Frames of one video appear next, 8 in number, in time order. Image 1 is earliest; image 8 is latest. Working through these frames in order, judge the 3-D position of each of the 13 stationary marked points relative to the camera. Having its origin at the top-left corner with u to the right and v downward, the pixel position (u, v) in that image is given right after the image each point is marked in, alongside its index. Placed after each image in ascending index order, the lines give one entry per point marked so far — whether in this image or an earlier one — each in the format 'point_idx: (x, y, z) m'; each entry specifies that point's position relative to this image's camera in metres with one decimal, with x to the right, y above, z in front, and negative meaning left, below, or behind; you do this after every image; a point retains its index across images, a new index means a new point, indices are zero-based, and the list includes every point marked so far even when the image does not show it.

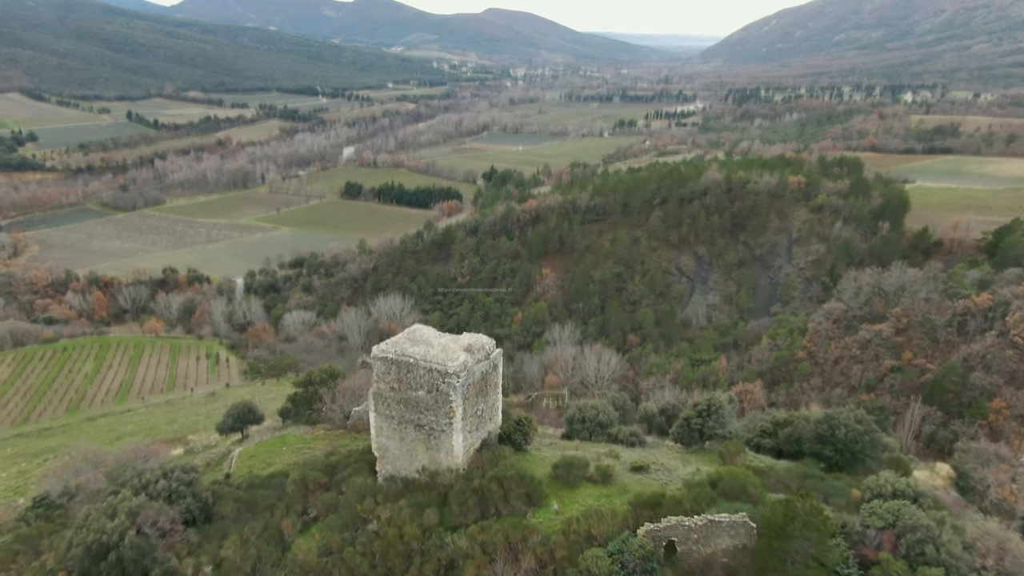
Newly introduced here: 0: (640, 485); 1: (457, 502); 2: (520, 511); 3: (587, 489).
0: (+3.3, -5.1, +20.0) m
1: (-1.4, -5.4, +19.4) m
2: (+0.2, -5.6, +19.1) m
3: (+1.9, -5.2, +19.8) m
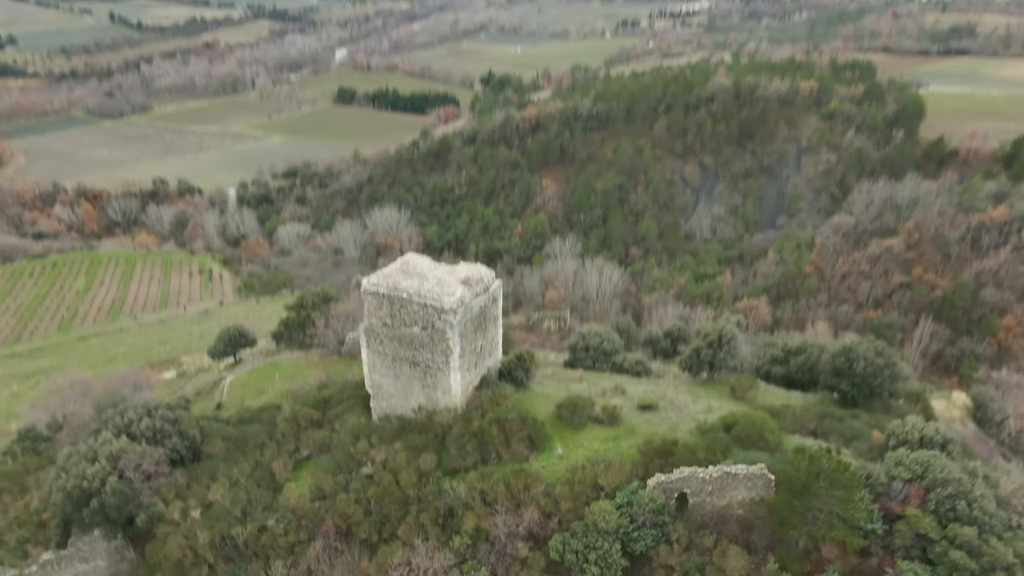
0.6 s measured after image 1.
0: (+3.4, -3.4, +18.9) m
1: (-1.3, -3.7, +18.4) m
2: (+0.2, -4.0, +18.1) m
3: (+2.0, -3.5, +18.7) m
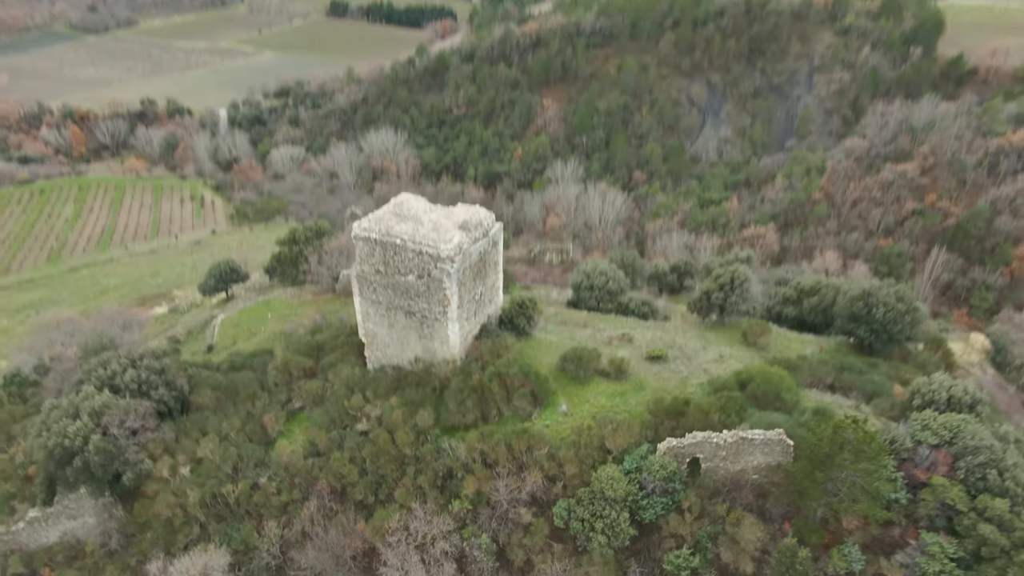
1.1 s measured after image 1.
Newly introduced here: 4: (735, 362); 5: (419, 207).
0: (+3.4, -2.2, +17.9) m
1: (-1.3, -2.6, +17.5) m
2: (+0.3, -2.8, +17.2) m
3: (+2.0, -2.3, +17.8) m
4: (+5.6, -2.0, +19.3) m
5: (-2.3, +2.0, +19.0) m
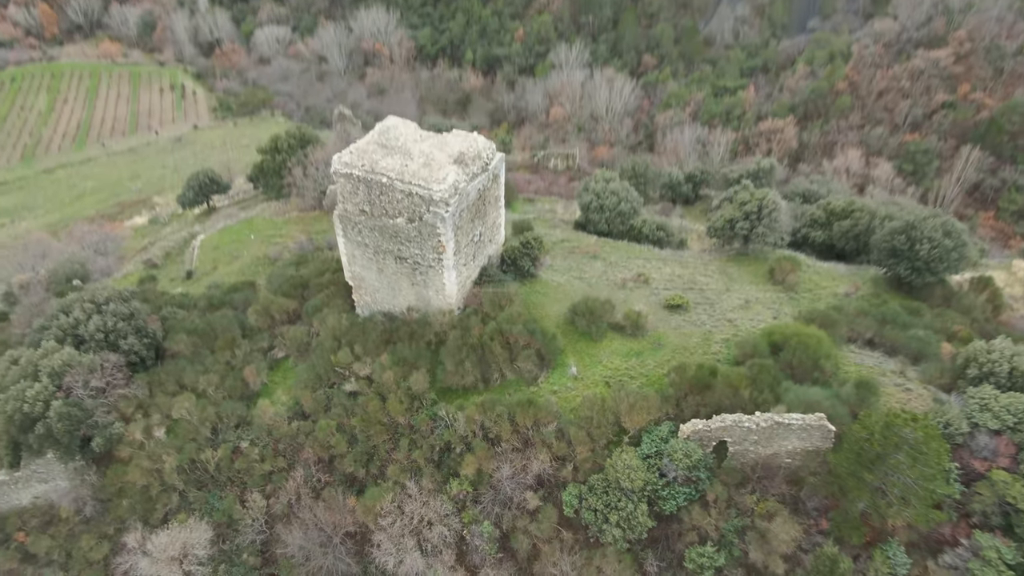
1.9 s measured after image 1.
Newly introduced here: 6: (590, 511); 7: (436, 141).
0: (+3.5, -1.0, +16.1) m
1: (-1.2, -1.5, +15.7) m
2: (+0.4, -1.8, +15.5) m
3: (+2.1, -1.2, +16.0) m
4: (+5.7, -0.6, +17.4) m
5: (-2.2, +3.2, +16.5) m
6: (+1.3, -3.8, +13.0) m
7: (-1.6, +3.1, +16.6) m
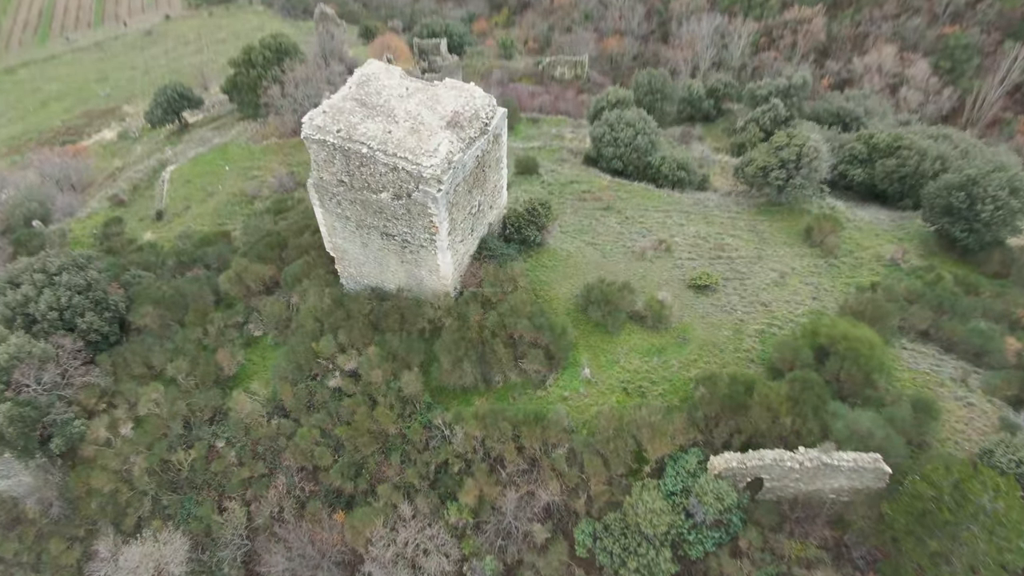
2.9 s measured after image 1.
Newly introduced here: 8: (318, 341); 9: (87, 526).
0: (+3.6, -0.7, +14.1) m
1: (-1.1, -1.3, +13.8) m
2: (+0.4, -1.6, +13.6) m
3: (+2.2, -0.9, +14.0) m
4: (+5.8, -0.1, +15.4) m
5: (-2.2, +3.5, +13.9) m
6: (+1.4, -4.0, +11.5) m
7: (-1.6, +3.4, +13.9) m
8: (-3.8, -1.0, +15.2) m
9: (-8.3, -4.7, +15.1) m
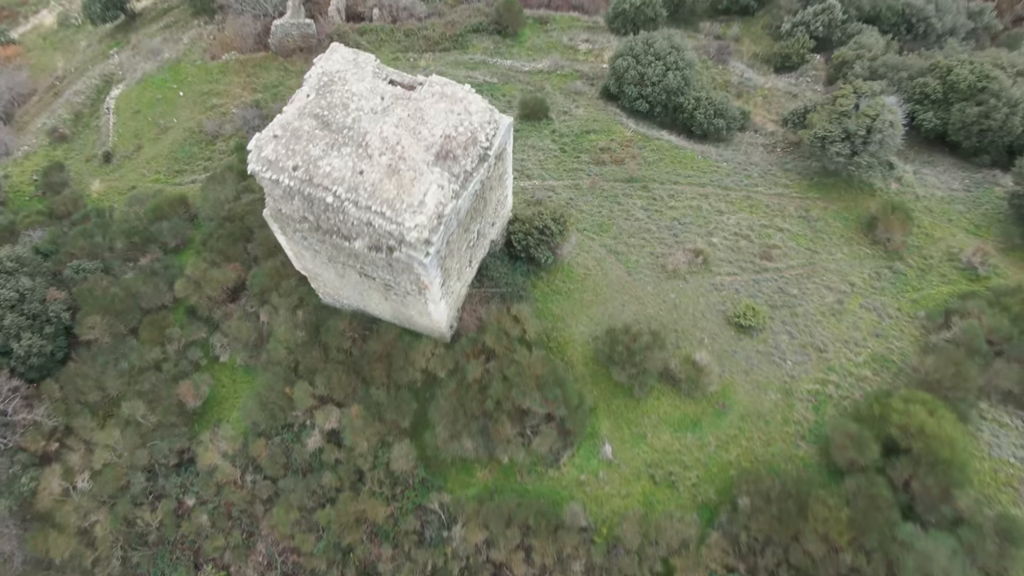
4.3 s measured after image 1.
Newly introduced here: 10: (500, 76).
0: (+3.7, -1.6, +11.9) m
1: (-1.0, -2.2, +11.8) m
2: (+0.6, -2.5, +11.6) m
3: (+2.3, -1.8, +11.8) m
4: (+5.9, -0.6, +13.0) m
5: (-2.0, +2.5, +10.6) m
6: (+1.5, -5.3, +10.2) m
7: (-1.5, +2.4, +10.7) m
8: (-3.7, -1.6, +13.0) m
9: (-8.2, -5.2, +13.8) m
10: (-0.3, +5.4, +19.7) m
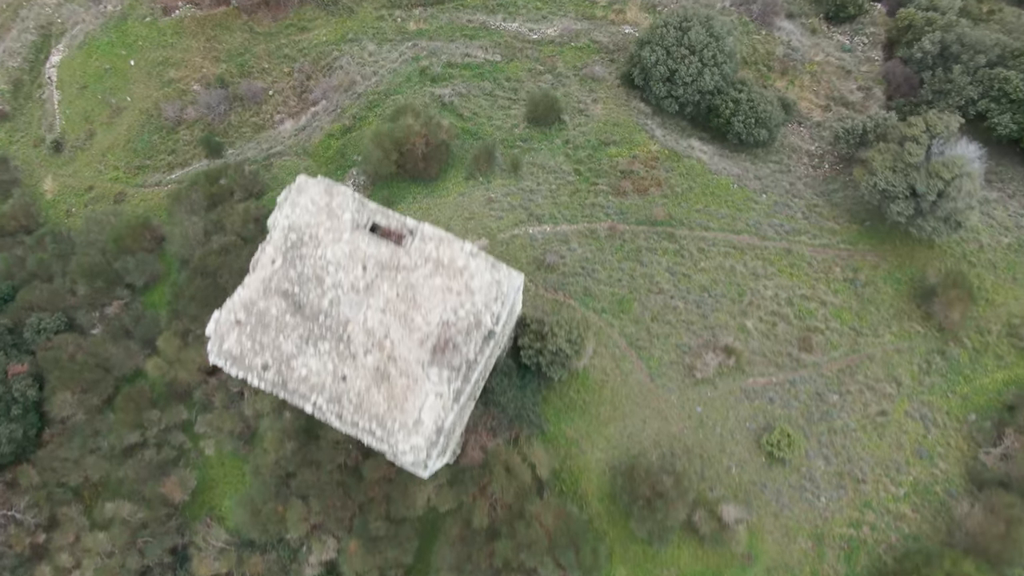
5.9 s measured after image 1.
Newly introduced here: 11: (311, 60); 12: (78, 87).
0: (+3.8, -3.6, +11.0) m
1: (-0.9, -4.2, +11.0) m
2: (+0.7, -4.6, +11.0) m
3: (+2.4, -3.8, +11.0) m
4: (+6.0, -2.4, +11.8) m
5: (-1.9, 0.0, +8.7) m
6: (+1.7, -7.7, +10.3) m
7: (-1.3, -0.1, +8.8) m
8: (-3.6, -3.4, +12.1) m
9: (-8.1, -6.6, +13.8) m
10: (-0.2, +5.2, +16.8) m
11: (-4.5, +5.1, +17.2) m
12: (-10.0, +4.6, +17.7) m
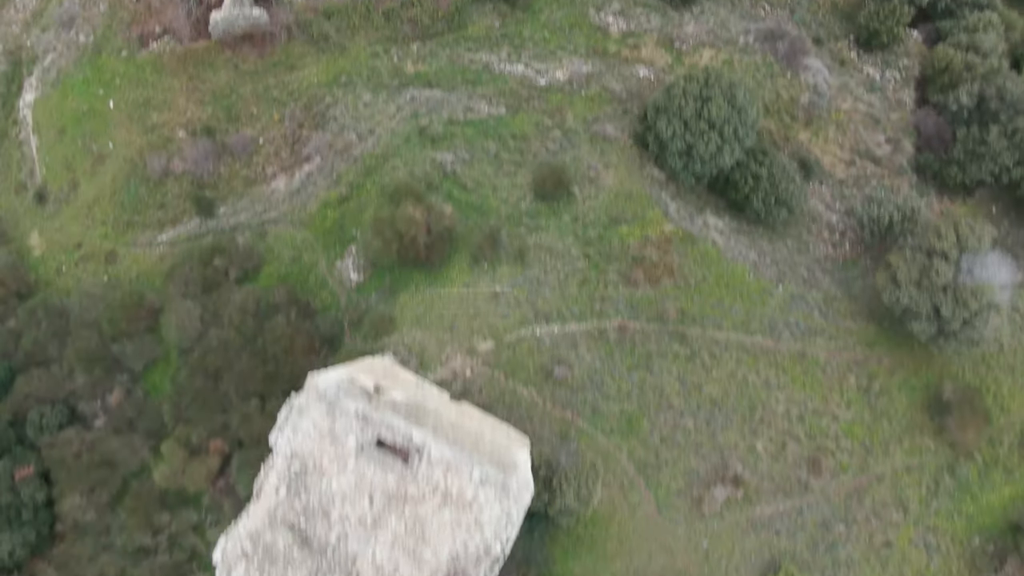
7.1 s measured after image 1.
0: (+3.9, -5.8, +11.4) m
1: (-0.8, -6.4, +11.5) m
2: (+0.8, -6.8, +11.6) m
3: (+2.5, -6.0, +11.4) m
4: (+6.1, -4.5, +11.9) m
5: (-1.8, -2.7, +8.6) m
6: (+1.8, -10.0, +11.4) m
7: (-1.2, -2.7, +8.6) m
8: (-3.5, -5.4, +12.4) m
9: (-7.9, -8.3, +14.6) m
10: (-0.1, +3.8, +15.6) m
11: (-4.4, +3.8, +16.1) m
12: (-9.9, +3.4, +16.7) m
